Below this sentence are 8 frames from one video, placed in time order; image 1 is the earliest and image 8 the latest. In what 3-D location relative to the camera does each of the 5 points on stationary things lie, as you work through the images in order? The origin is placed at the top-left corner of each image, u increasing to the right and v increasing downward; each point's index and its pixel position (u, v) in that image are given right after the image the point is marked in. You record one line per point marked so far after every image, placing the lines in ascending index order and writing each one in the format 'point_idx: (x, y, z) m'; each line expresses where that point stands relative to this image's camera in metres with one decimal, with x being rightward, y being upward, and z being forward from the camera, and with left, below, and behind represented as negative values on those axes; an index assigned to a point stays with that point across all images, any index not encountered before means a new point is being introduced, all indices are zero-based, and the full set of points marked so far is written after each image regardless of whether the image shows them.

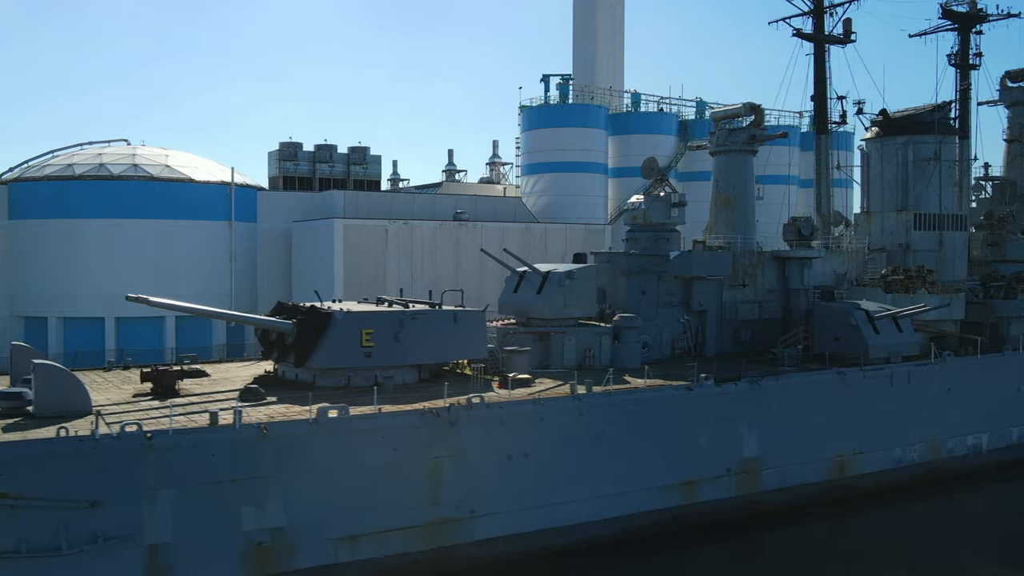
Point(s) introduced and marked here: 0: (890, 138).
0: (+7.4, +2.9, +16.7) m
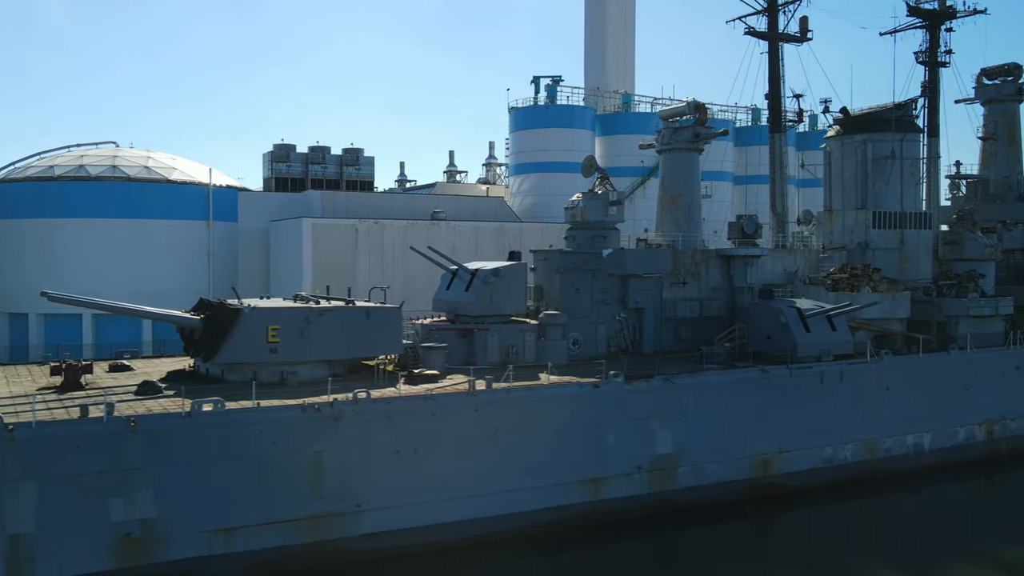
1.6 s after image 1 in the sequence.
0: (+6.5, +2.9, +16.5) m
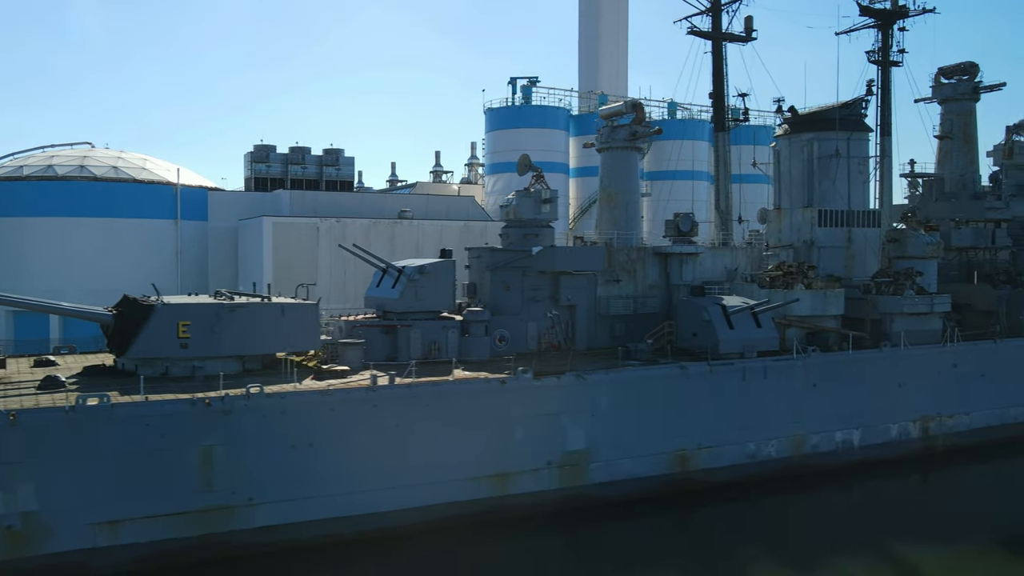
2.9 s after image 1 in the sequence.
0: (+5.5, +3.0, +16.6) m
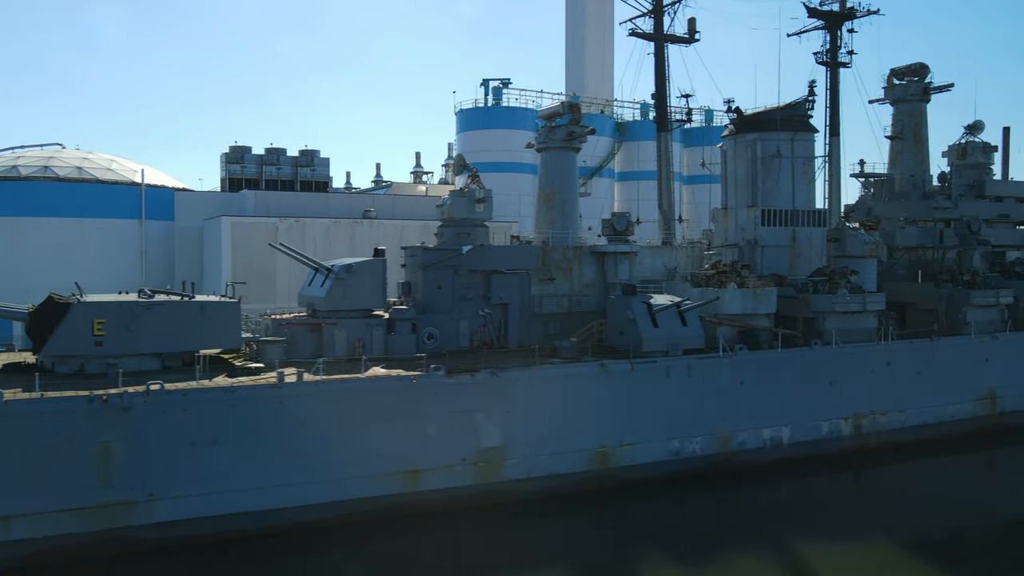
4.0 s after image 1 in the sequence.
0: (+4.5, +3.0, +16.7) m
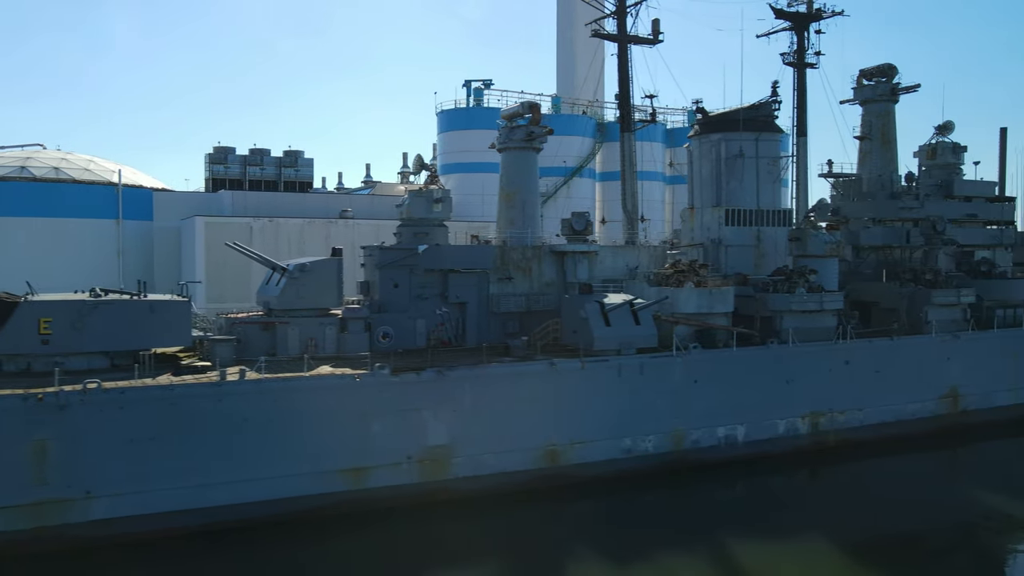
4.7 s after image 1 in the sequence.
0: (+3.8, +3.0, +16.8) m
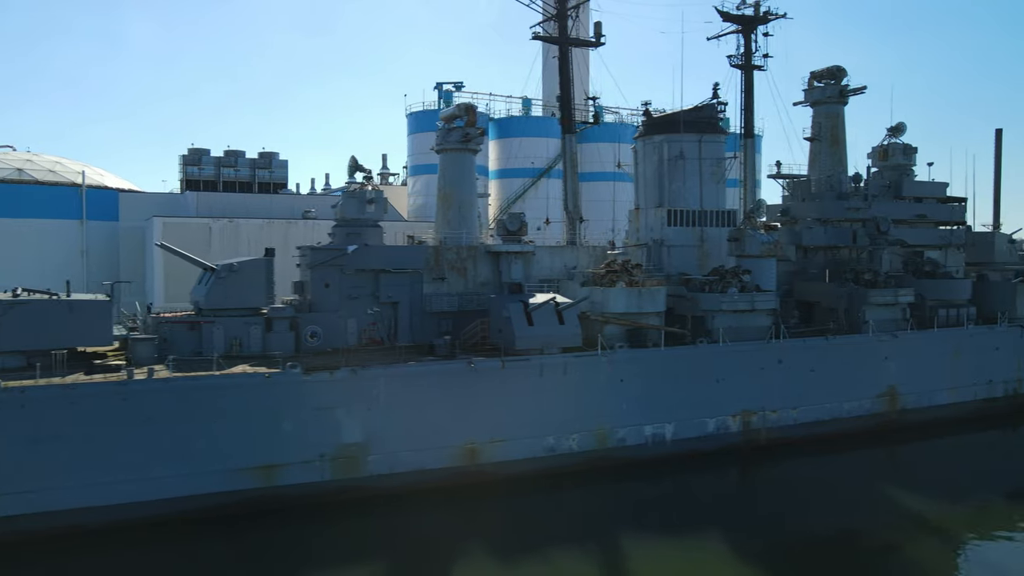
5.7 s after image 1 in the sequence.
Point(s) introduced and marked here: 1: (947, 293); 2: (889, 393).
0: (+2.7, +3.0, +16.9) m
1: (+9.0, -0.1, +17.6) m
2: (+7.1, -2.0, +15.9) m
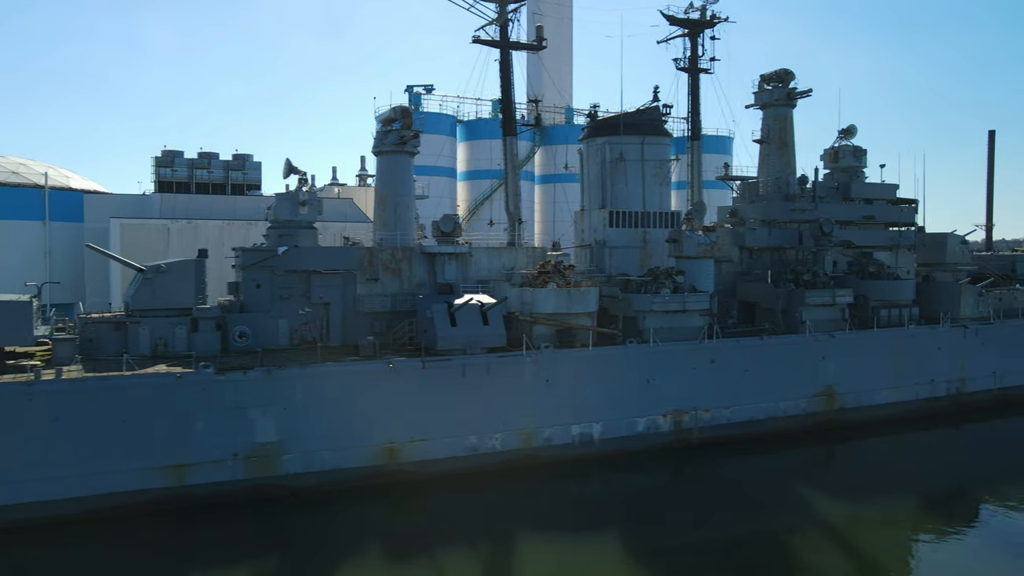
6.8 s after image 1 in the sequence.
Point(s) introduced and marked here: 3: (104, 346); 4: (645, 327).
0: (+1.6, +3.0, +17.1) m
1: (+7.9, -0.1, +17.8) m
2: (+6.0, -2.0, +16.1) m
3: (-5.6, -0.8, +11.7) m
4: (+2.2, -0.6, +14.1) m
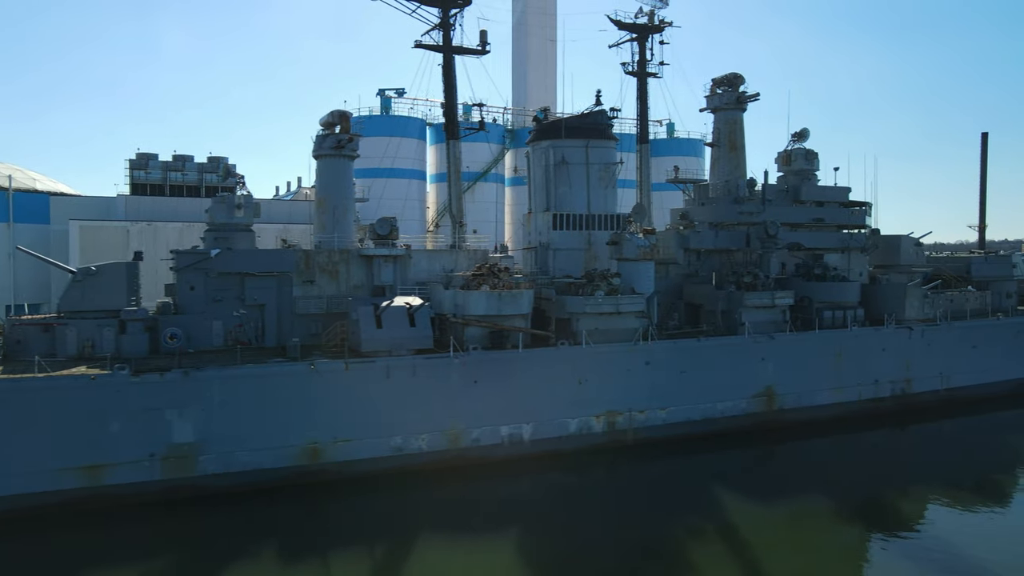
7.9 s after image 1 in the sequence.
0: (+0.5, +3.0, +17.3) m
1: (+6.8, -0.2, +18.0) m
2: (+4.9, -2.0, +16.3) m
3: (-6.7, -0.8, +11.9) m
4: (+1.1, -0.7, +14.3) m
